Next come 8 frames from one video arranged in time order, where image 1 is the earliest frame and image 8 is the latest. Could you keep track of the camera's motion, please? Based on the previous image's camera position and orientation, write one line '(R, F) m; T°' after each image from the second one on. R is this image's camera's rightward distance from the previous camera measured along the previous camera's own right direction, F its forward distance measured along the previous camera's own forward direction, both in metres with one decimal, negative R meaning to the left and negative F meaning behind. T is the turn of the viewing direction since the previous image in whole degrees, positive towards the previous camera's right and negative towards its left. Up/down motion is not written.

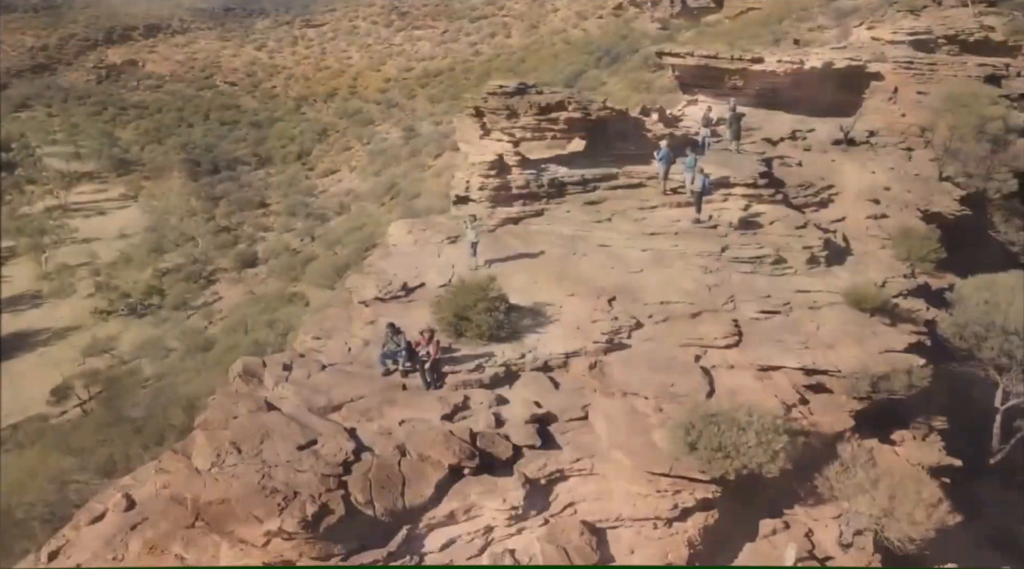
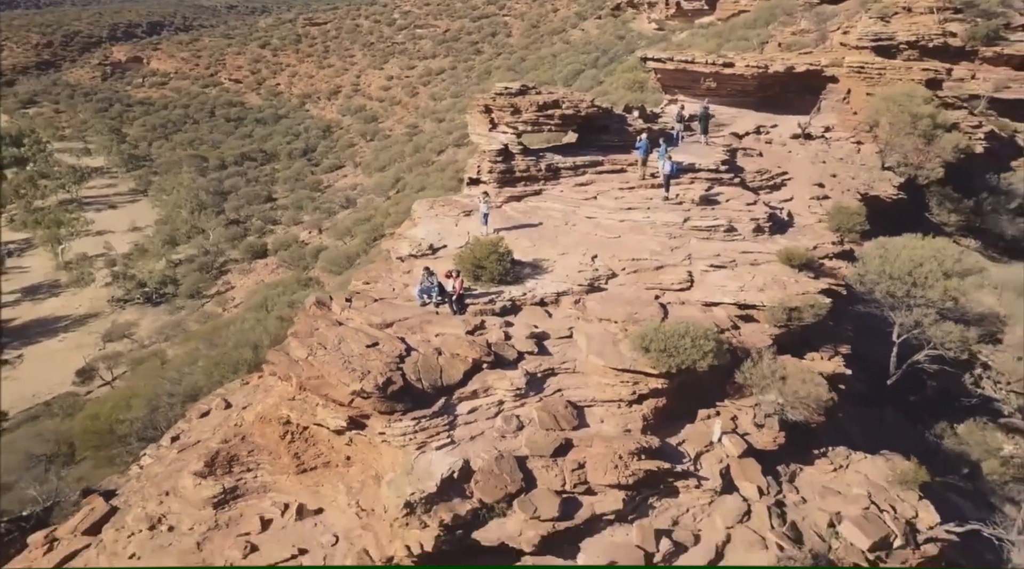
(-0.1, -2.2) m; 0°
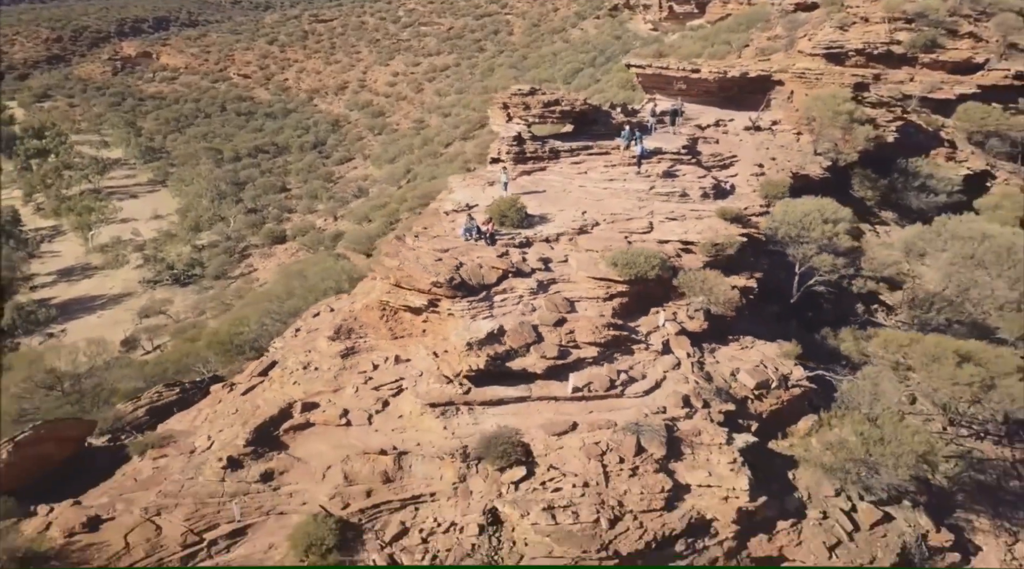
(-0.2, -4.2) m; 0°
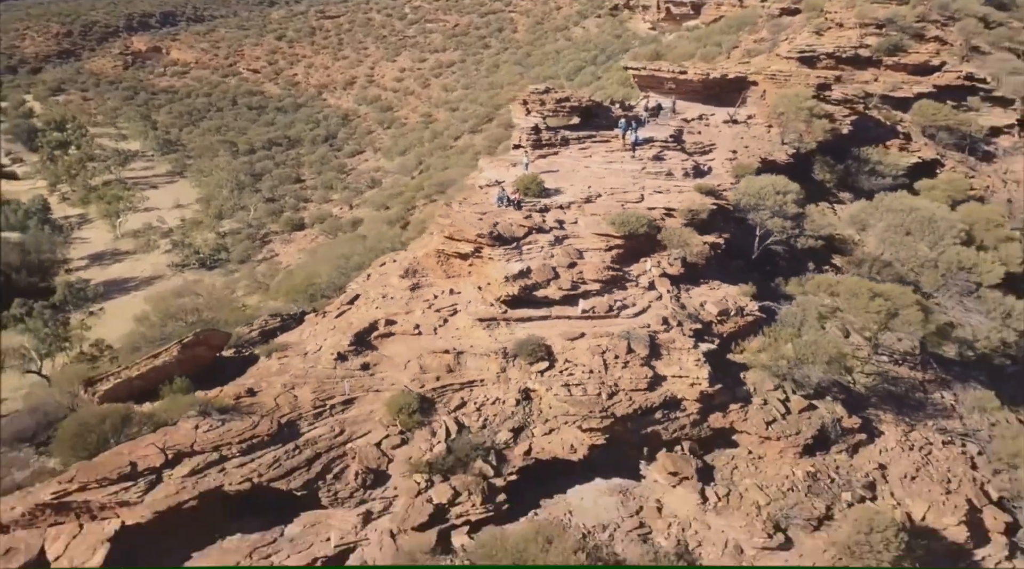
(-0.4, -3.8) m; 0°
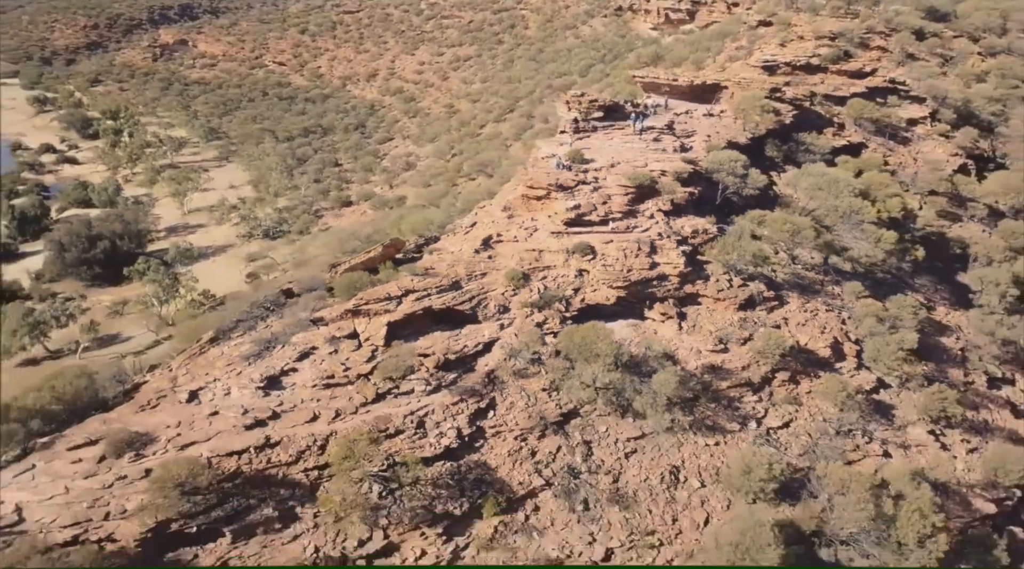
(-1.5, -10.2) m; 0°
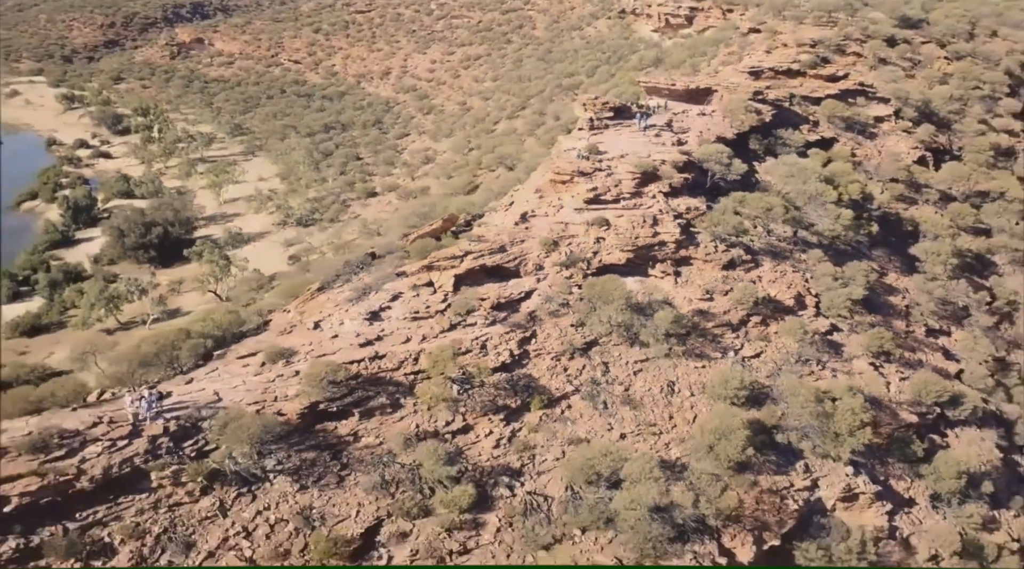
(-1.0, -6.5) m; 0°
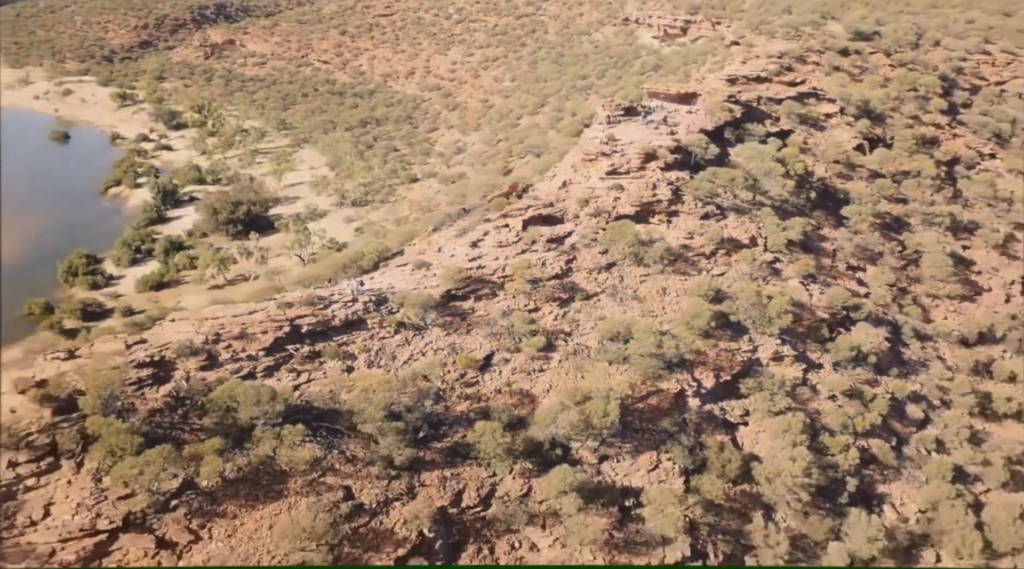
(-2.1, -14.1) m; 0°
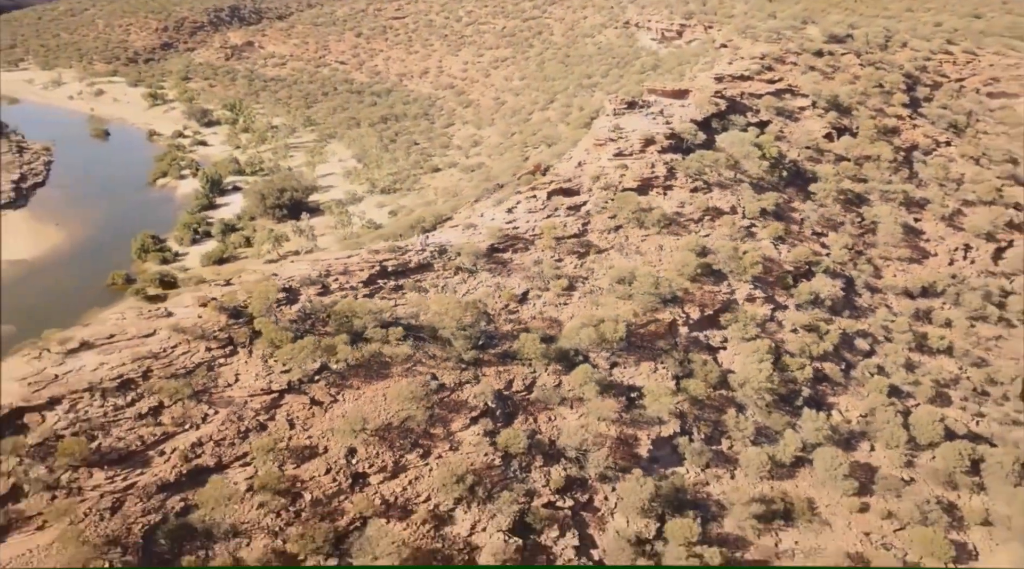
(-1.5, -10.2) m; 0°
